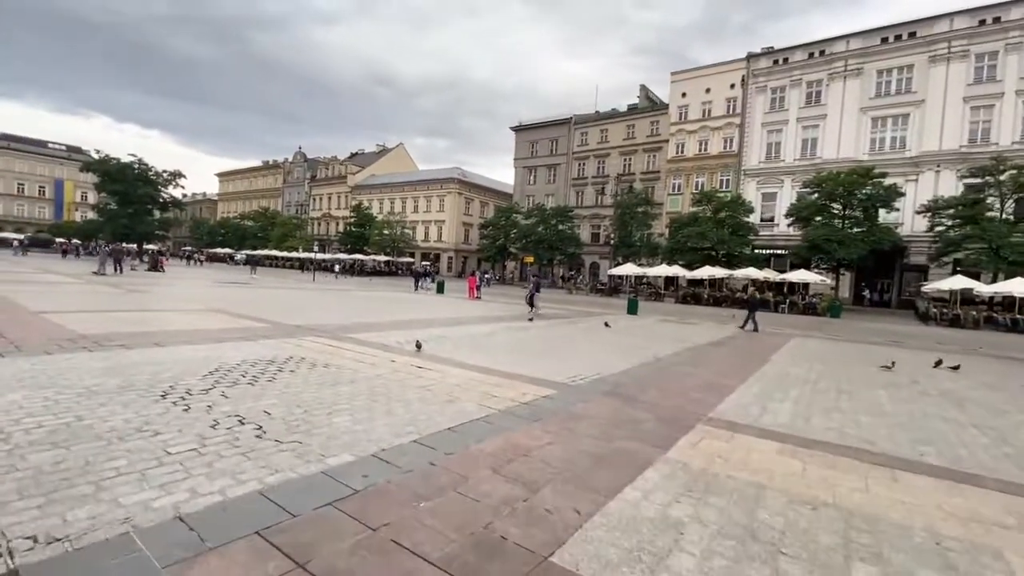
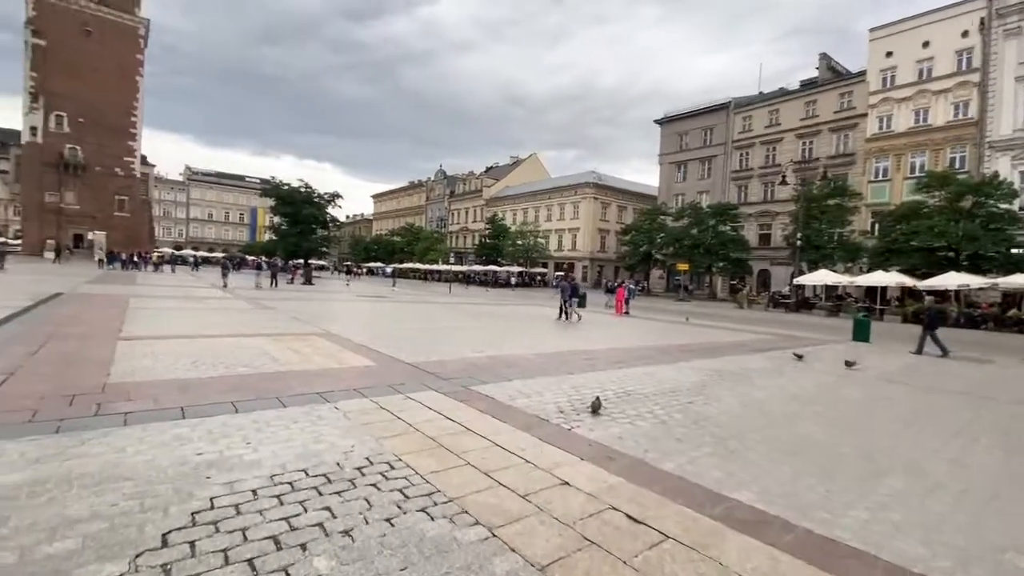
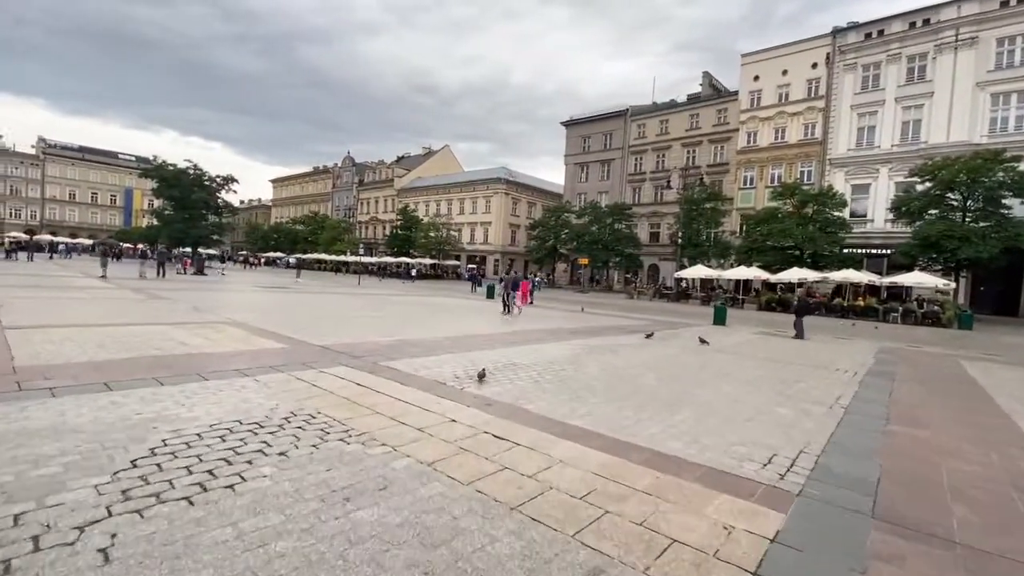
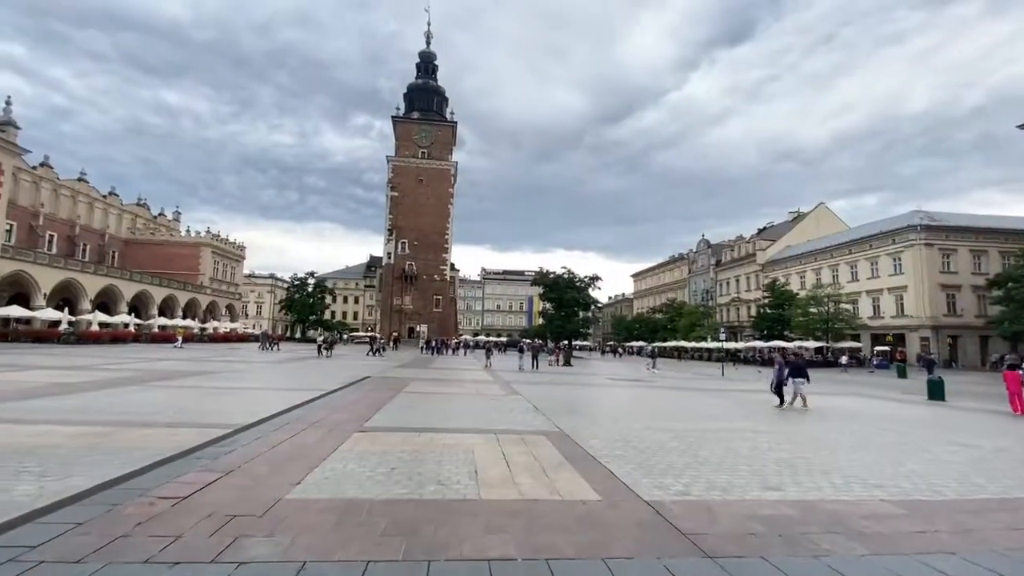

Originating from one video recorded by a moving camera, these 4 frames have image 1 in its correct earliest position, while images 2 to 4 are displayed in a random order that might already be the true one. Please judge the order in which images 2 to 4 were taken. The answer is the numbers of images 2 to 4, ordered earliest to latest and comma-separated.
3, 2, 4
